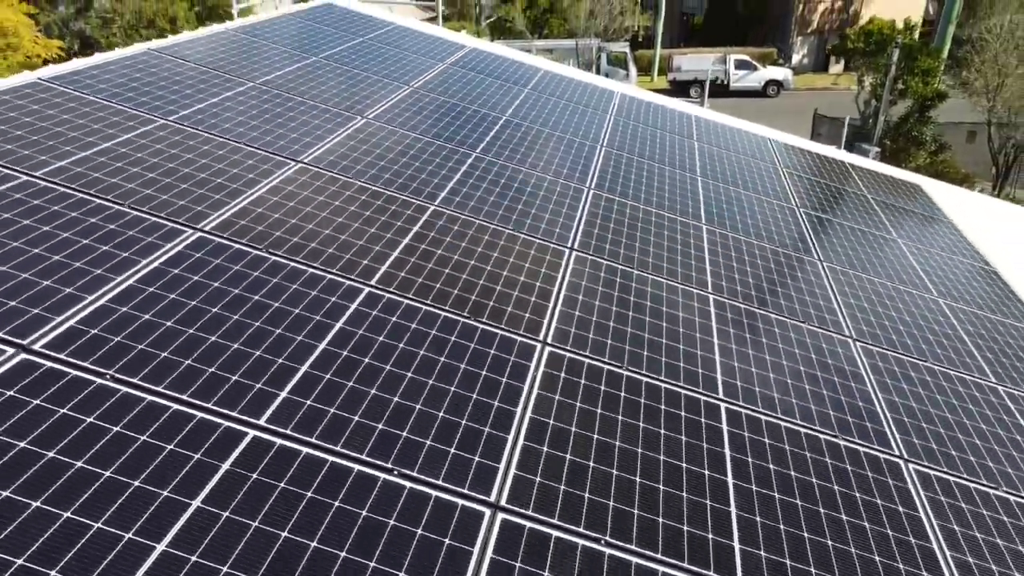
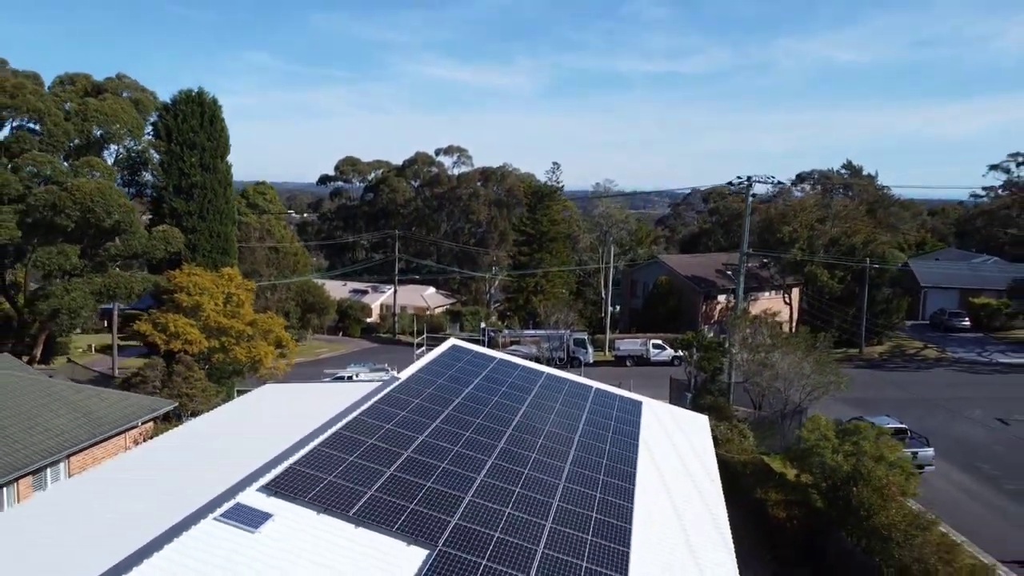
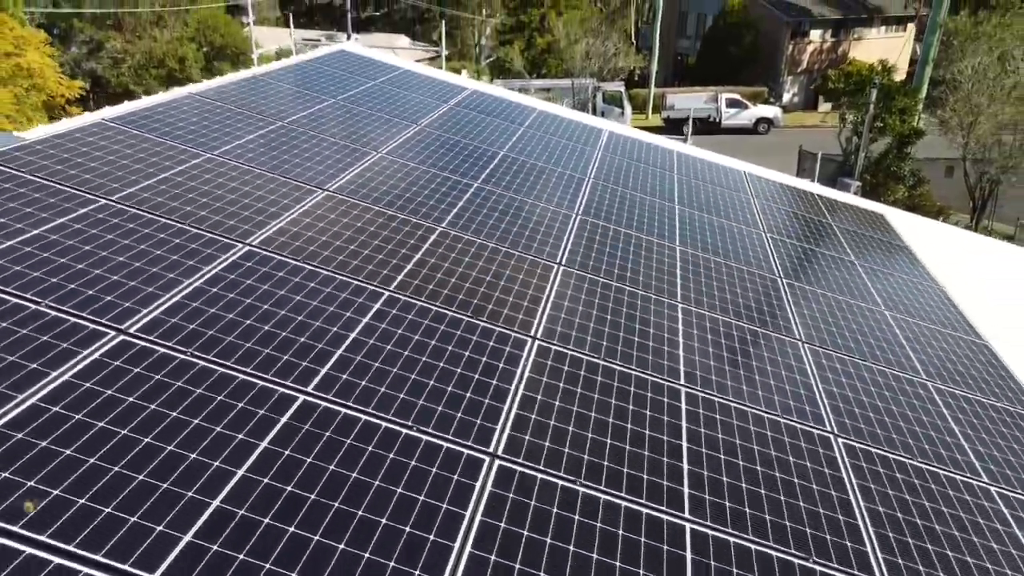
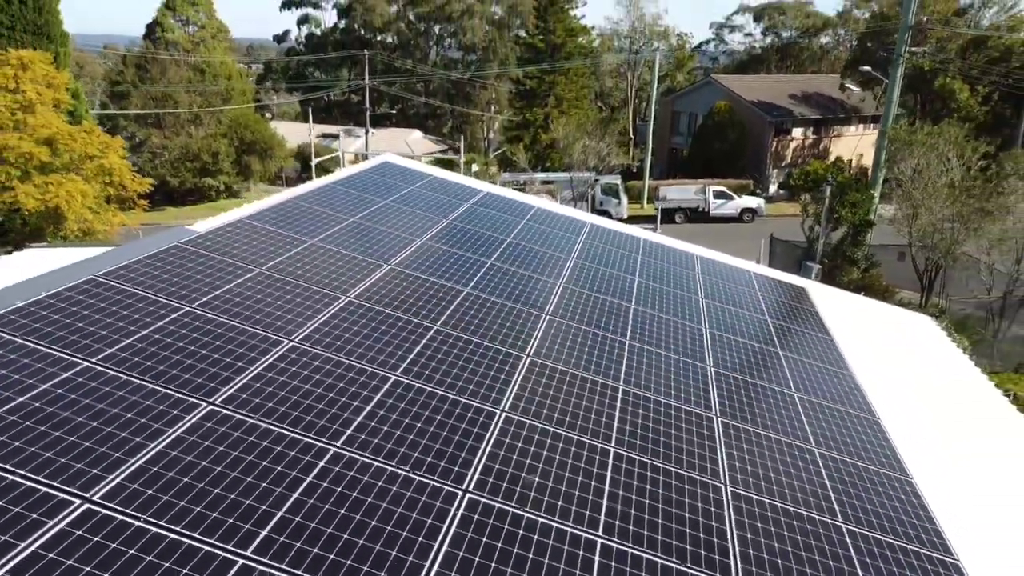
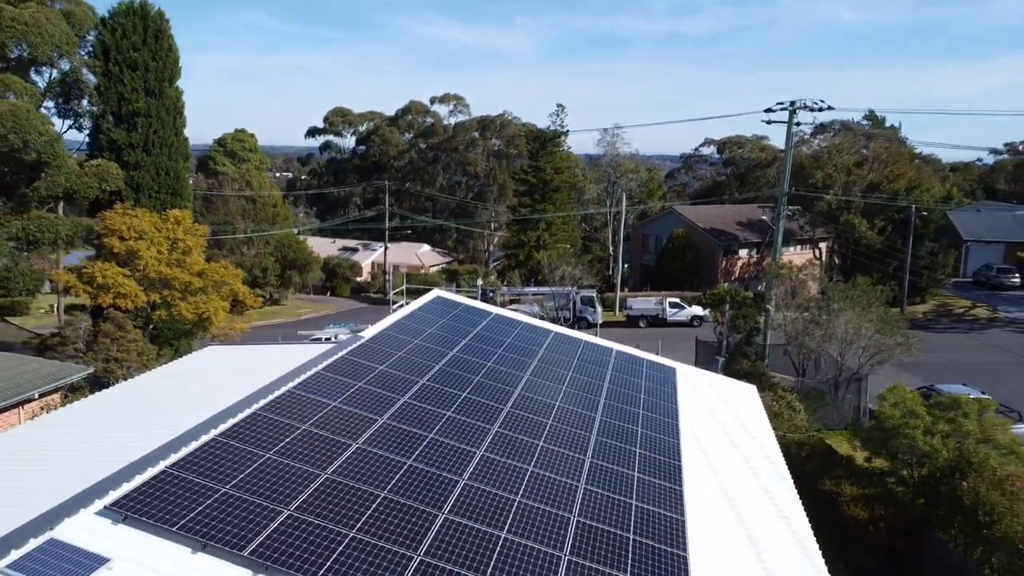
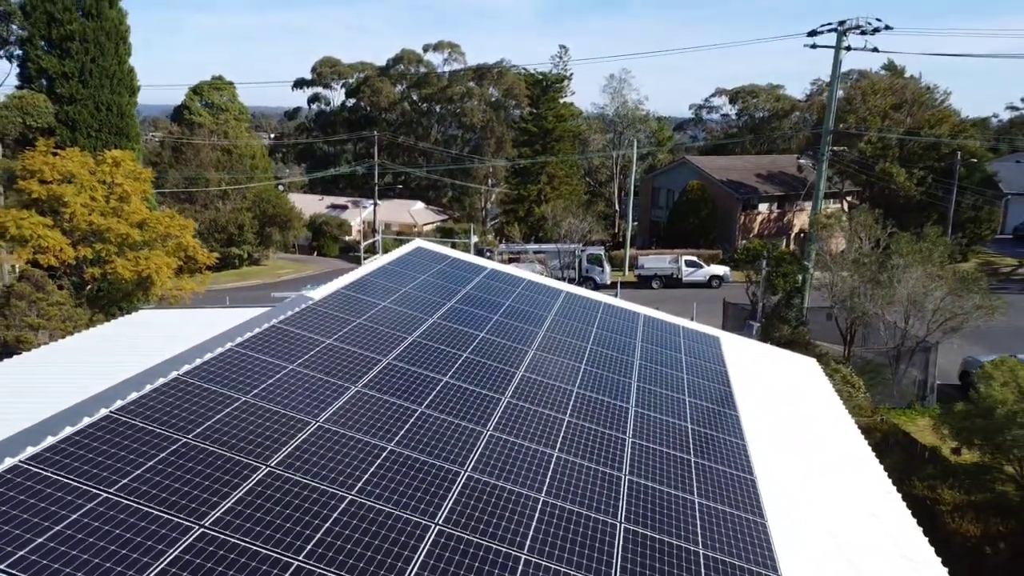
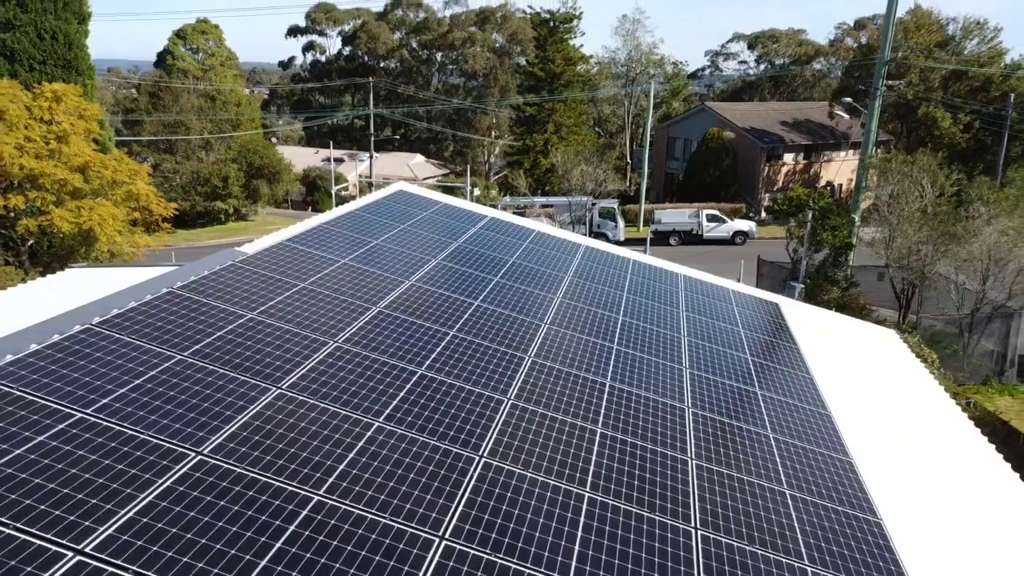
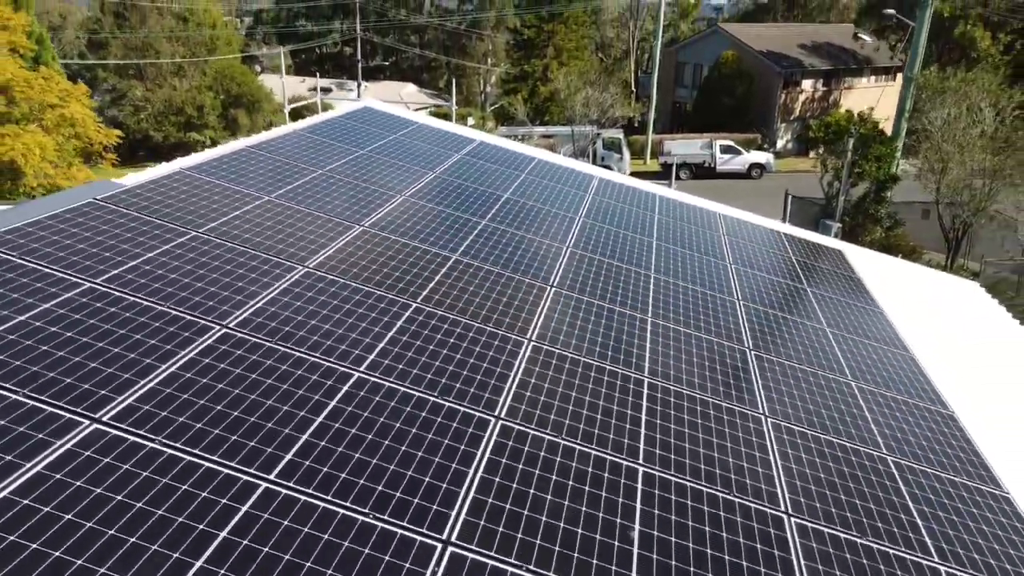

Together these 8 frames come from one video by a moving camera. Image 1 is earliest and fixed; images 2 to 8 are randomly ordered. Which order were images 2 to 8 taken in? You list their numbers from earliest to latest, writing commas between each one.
3, 8, 4, 7, 6, 5, 2
